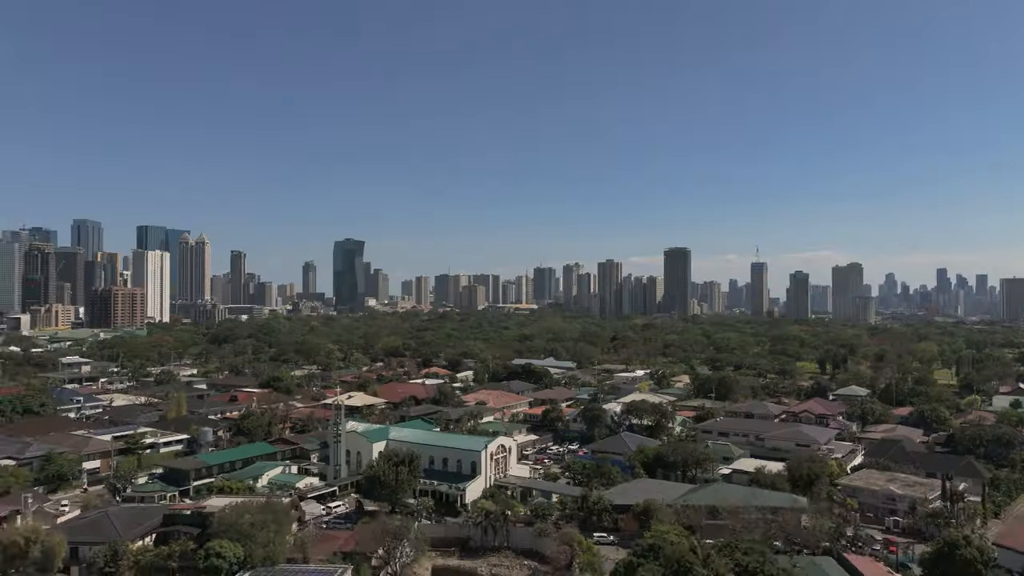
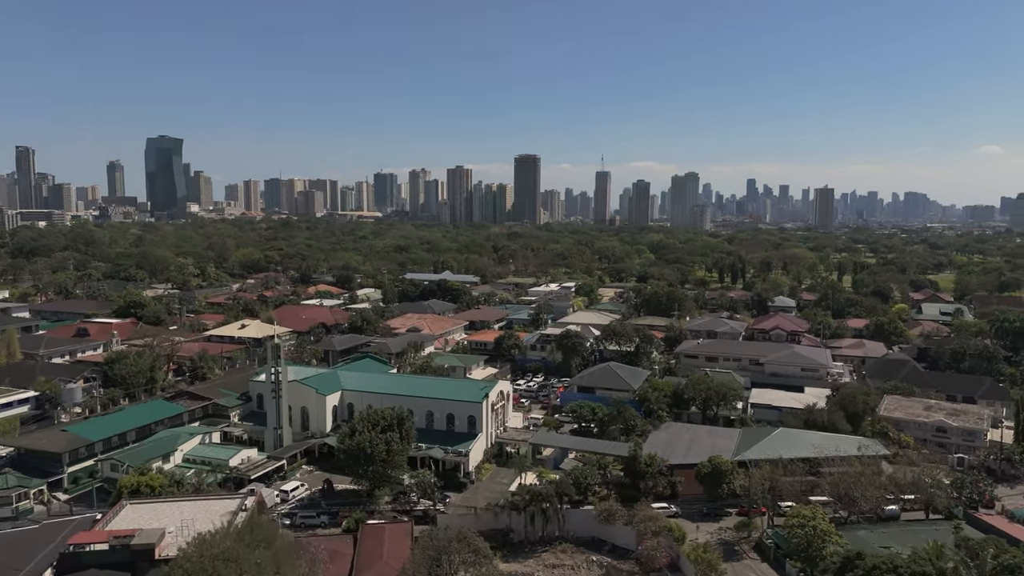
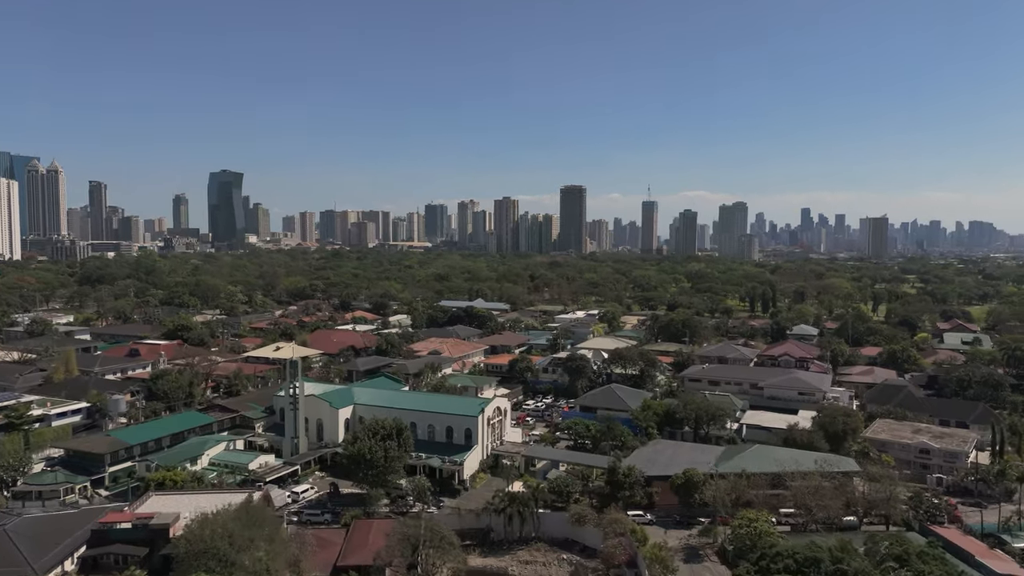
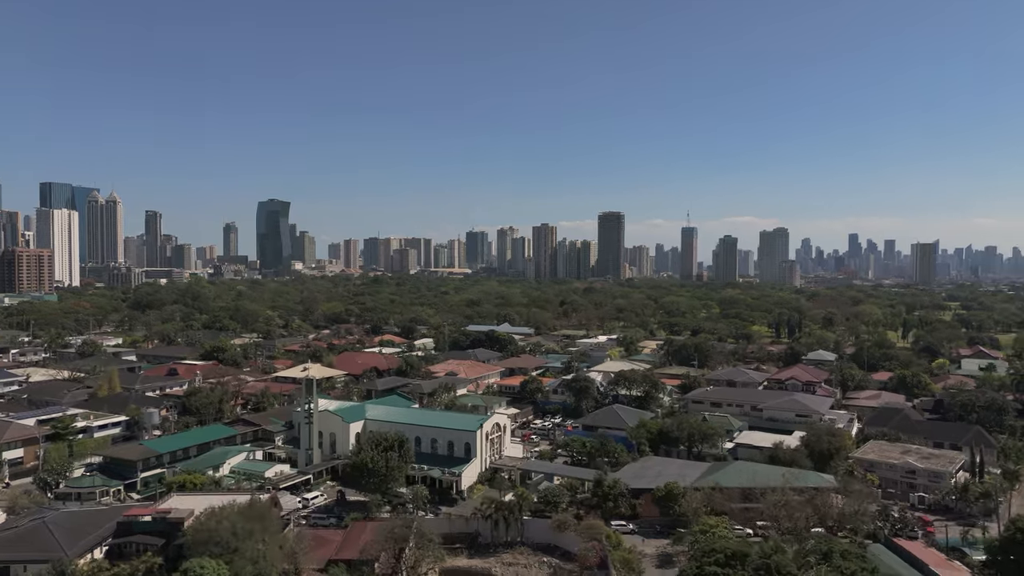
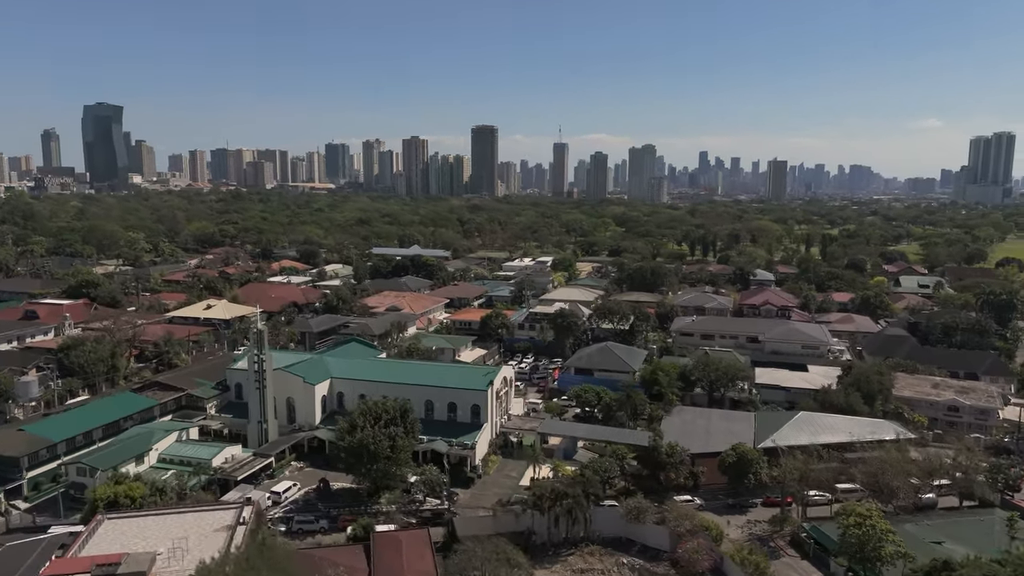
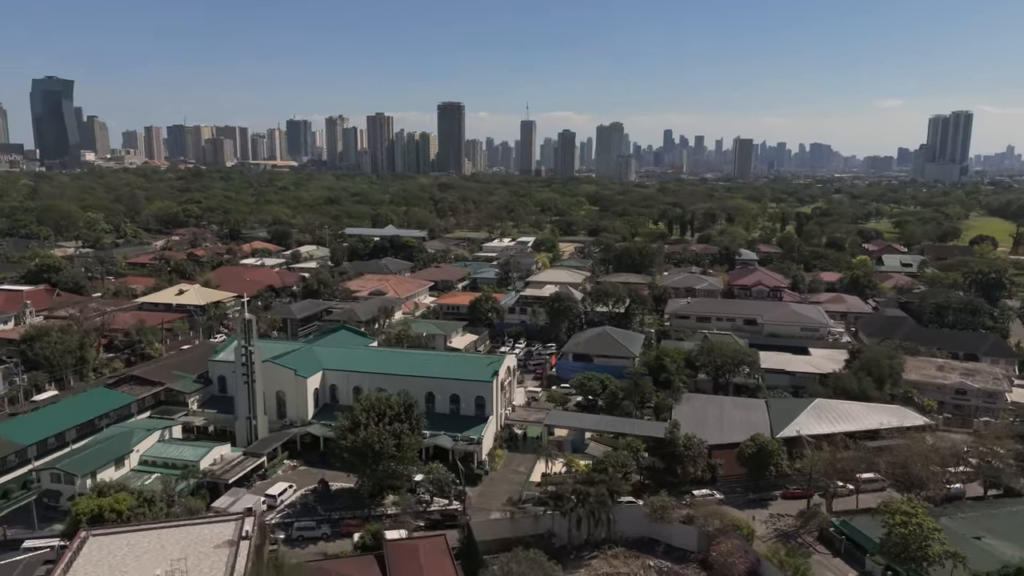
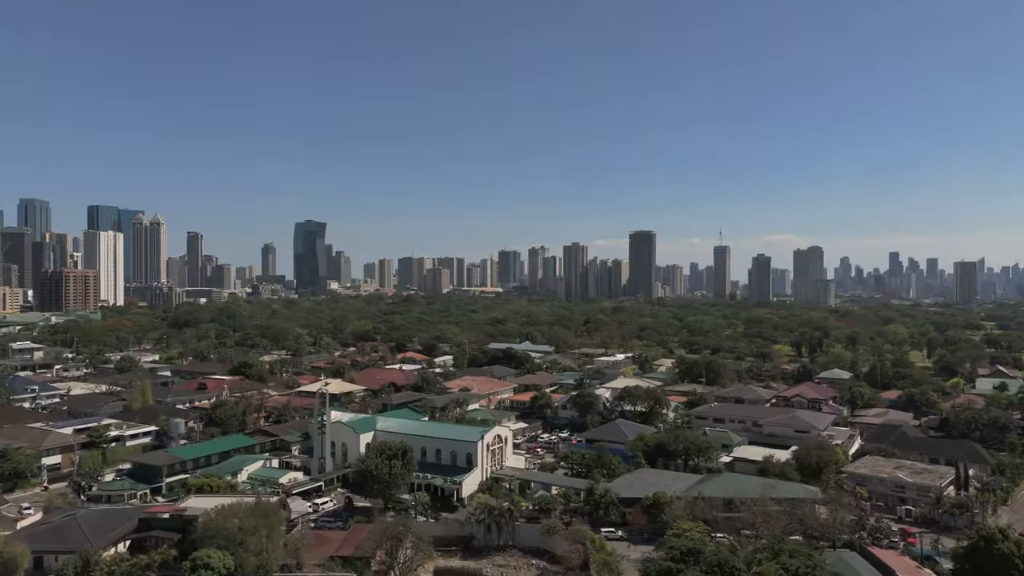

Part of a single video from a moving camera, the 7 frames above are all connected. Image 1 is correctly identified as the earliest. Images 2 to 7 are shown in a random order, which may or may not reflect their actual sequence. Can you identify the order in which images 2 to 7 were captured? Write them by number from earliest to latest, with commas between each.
7, 4, 3, 2, 5, 6
